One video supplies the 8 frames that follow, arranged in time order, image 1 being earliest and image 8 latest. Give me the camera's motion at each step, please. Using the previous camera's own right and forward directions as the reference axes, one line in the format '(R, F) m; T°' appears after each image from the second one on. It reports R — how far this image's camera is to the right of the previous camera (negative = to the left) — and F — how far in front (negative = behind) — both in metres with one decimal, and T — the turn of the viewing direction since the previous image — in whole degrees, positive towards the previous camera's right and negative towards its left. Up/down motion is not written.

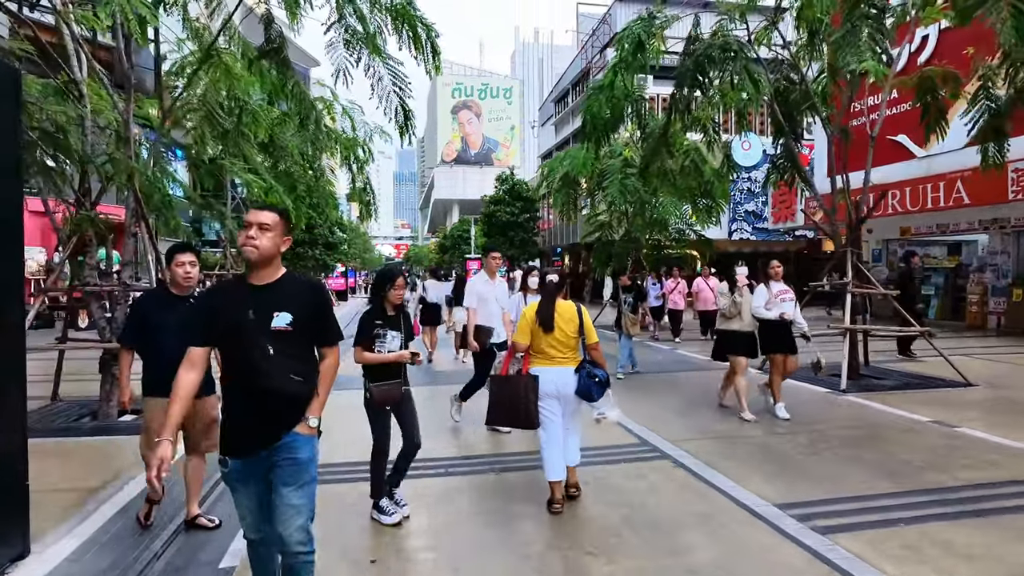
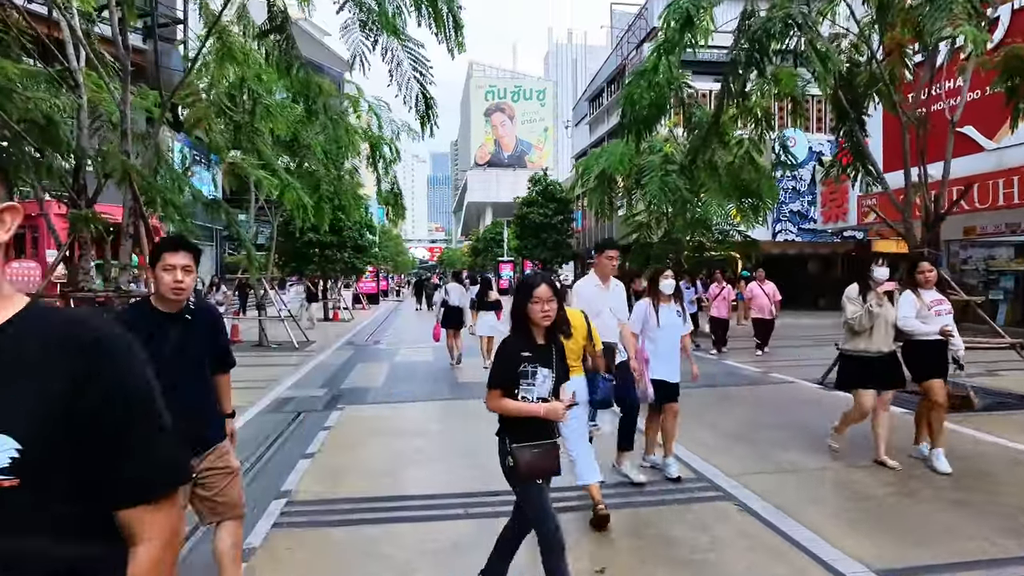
(0.0, +0.9) m; -3°
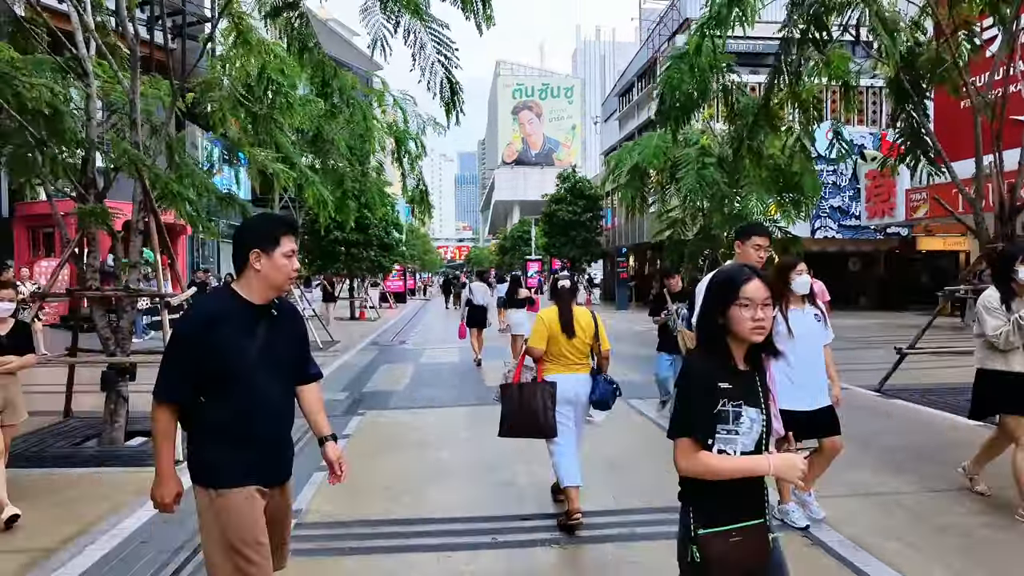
(0.0, +0.6) m; -2°
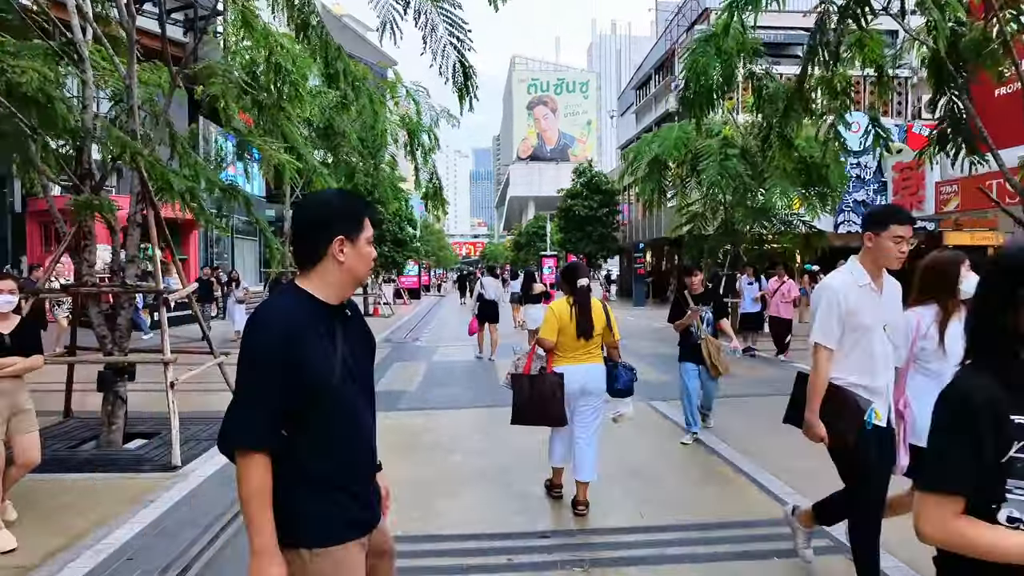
(0.0, +0.4) m; -1°
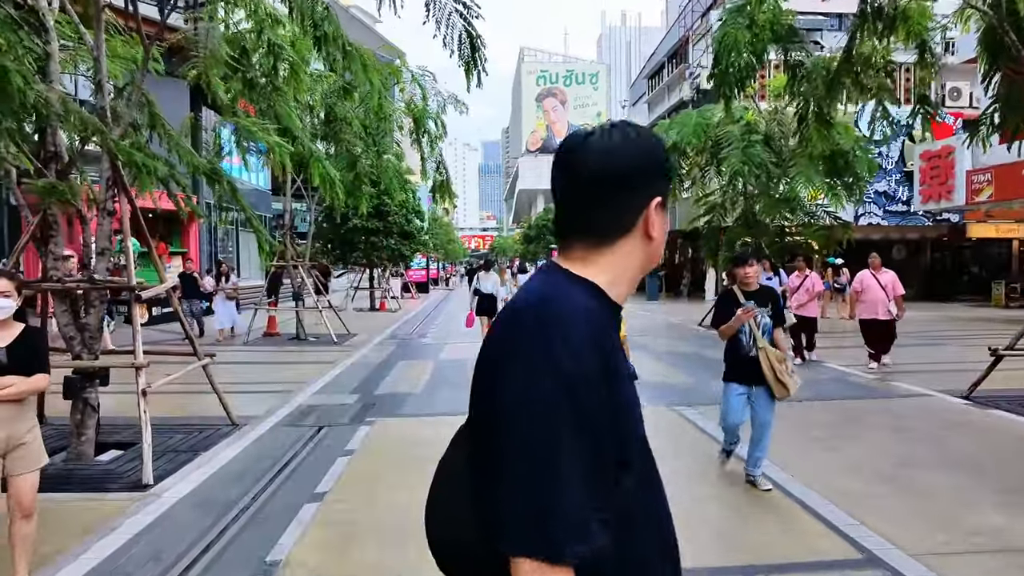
(0.0, +0.7) m; -1°
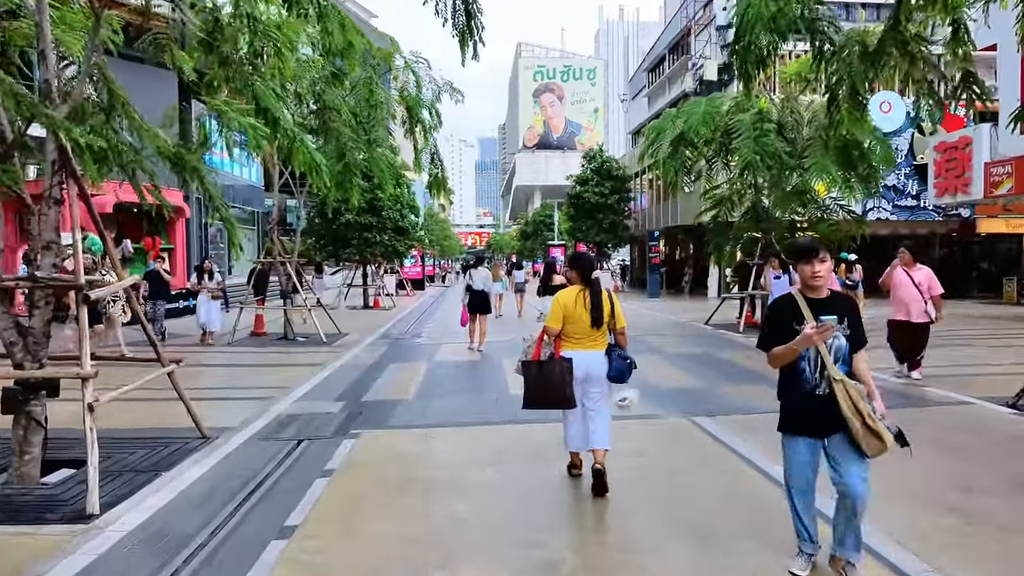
(0.0, +0.7) m; 0°
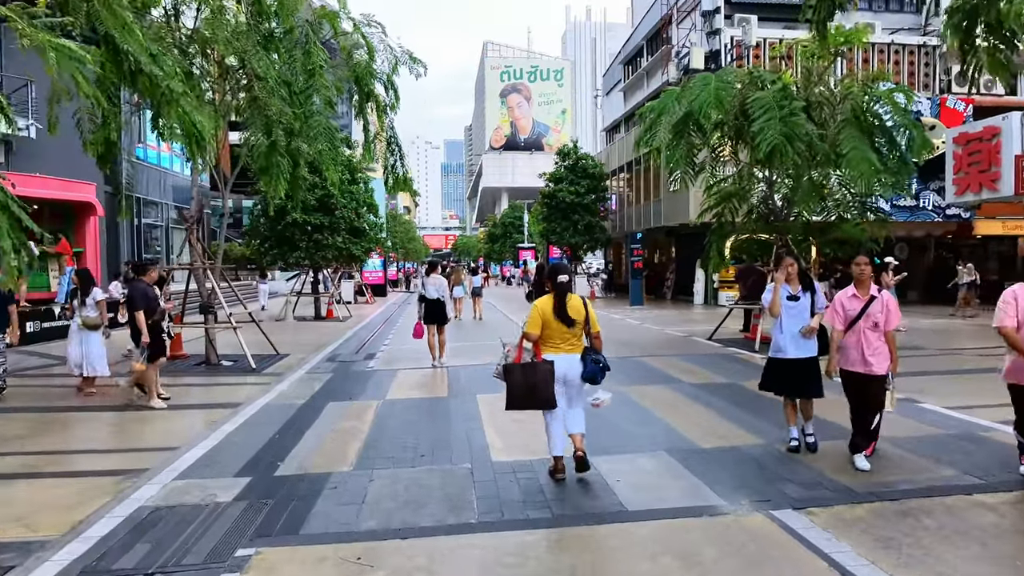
(-0.1, +2.5) m; +3°
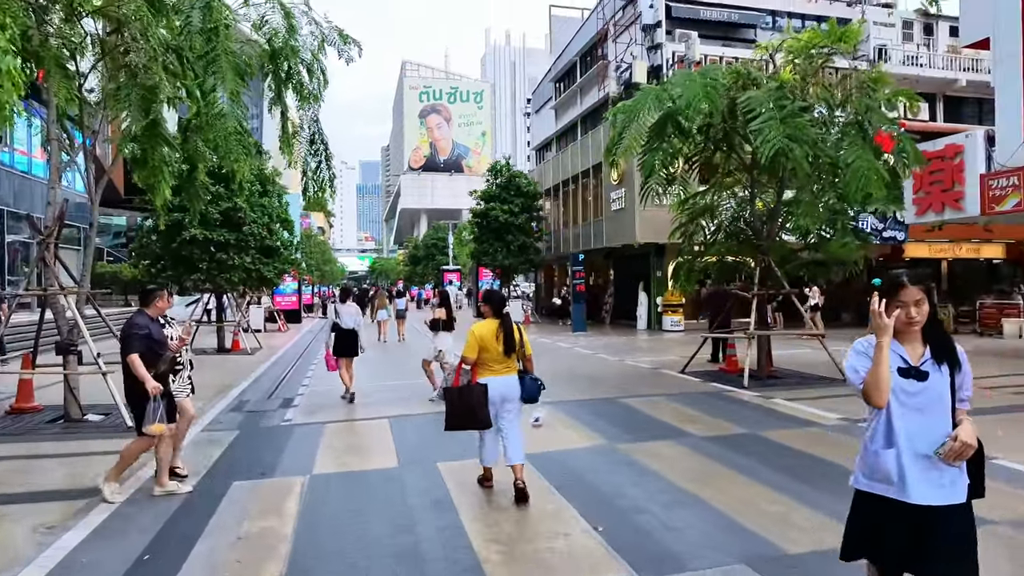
(-0.6, +2.1) m; +7°
